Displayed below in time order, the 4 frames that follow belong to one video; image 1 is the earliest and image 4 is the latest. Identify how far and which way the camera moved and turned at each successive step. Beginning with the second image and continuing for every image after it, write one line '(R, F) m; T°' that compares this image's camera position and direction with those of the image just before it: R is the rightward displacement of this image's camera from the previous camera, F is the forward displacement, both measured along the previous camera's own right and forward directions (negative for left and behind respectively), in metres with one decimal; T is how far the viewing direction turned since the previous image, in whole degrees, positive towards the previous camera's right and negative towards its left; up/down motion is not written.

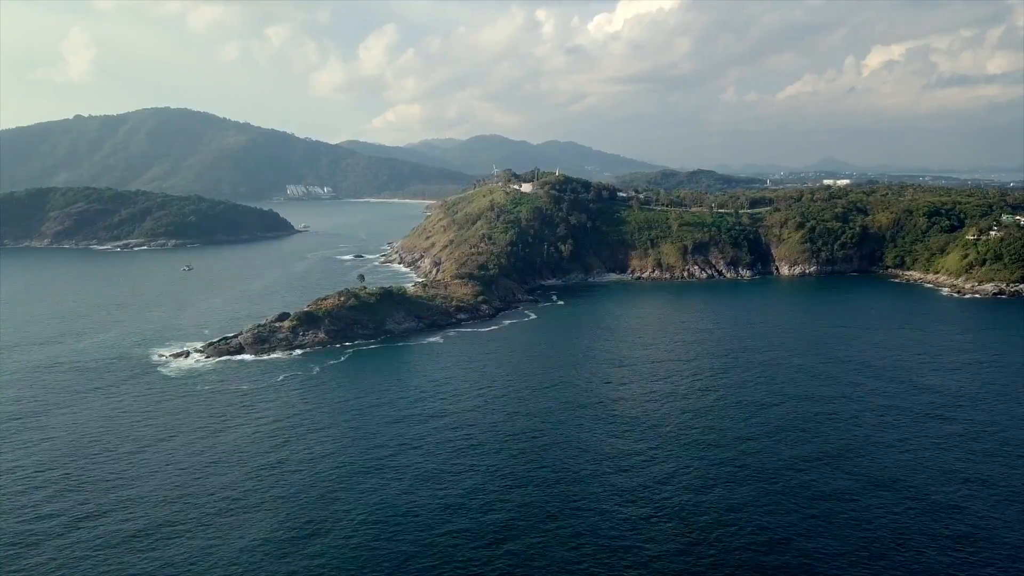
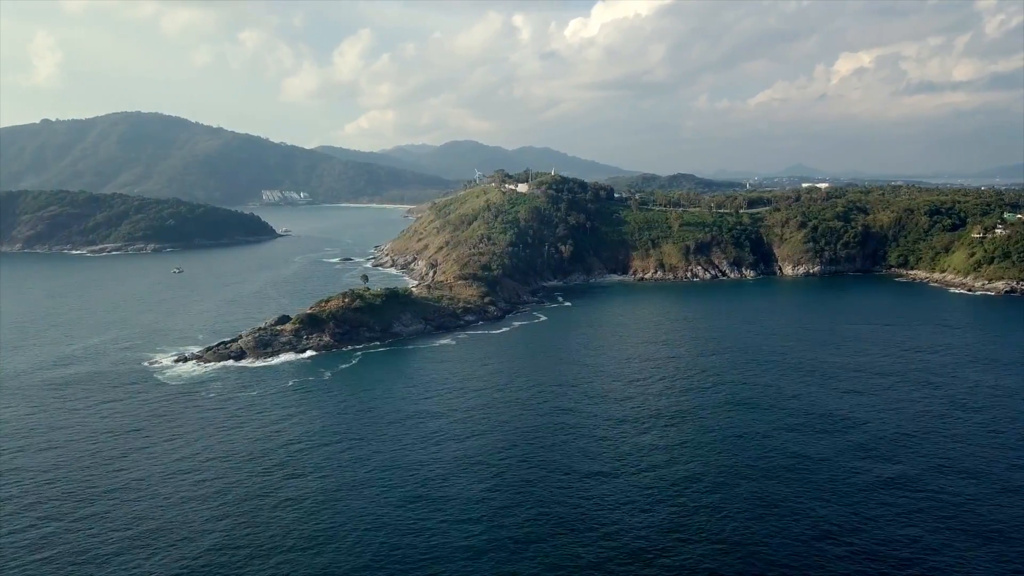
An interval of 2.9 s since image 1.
(-3.0, +2.5) m; +2°
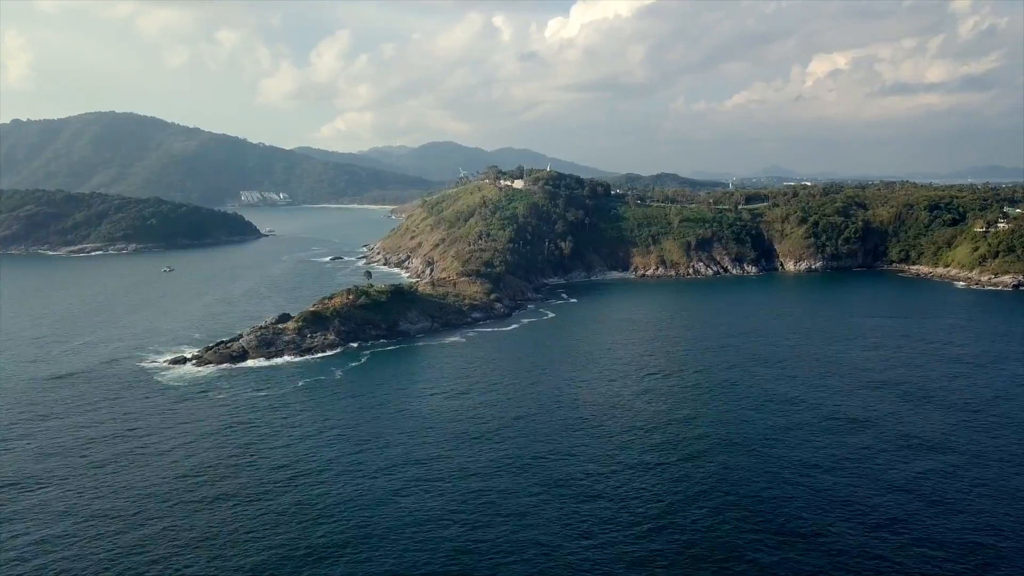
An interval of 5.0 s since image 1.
(-2.4, +1.8) m; +2°
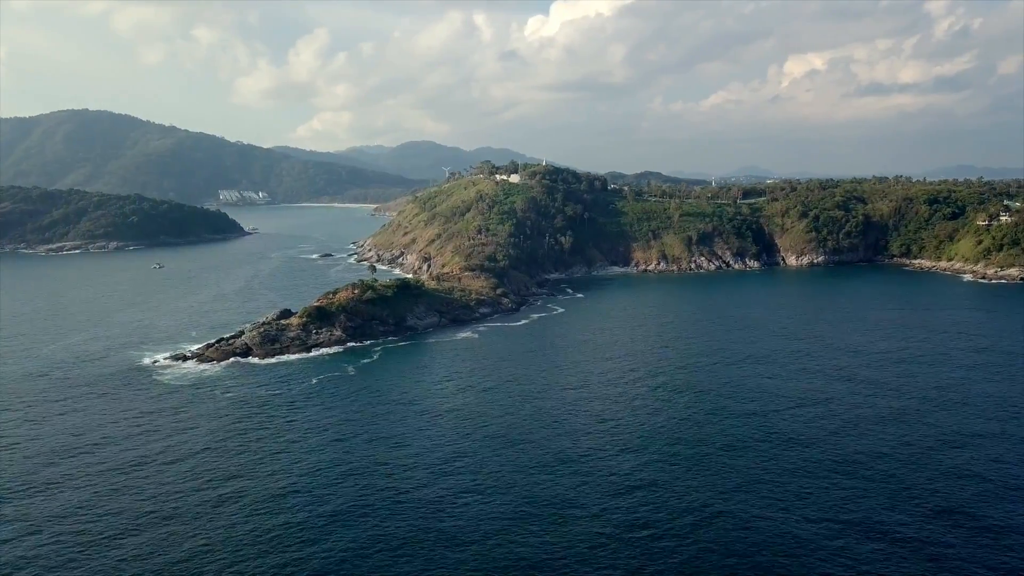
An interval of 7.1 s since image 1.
(-2.4, +1.8) m; +2°
